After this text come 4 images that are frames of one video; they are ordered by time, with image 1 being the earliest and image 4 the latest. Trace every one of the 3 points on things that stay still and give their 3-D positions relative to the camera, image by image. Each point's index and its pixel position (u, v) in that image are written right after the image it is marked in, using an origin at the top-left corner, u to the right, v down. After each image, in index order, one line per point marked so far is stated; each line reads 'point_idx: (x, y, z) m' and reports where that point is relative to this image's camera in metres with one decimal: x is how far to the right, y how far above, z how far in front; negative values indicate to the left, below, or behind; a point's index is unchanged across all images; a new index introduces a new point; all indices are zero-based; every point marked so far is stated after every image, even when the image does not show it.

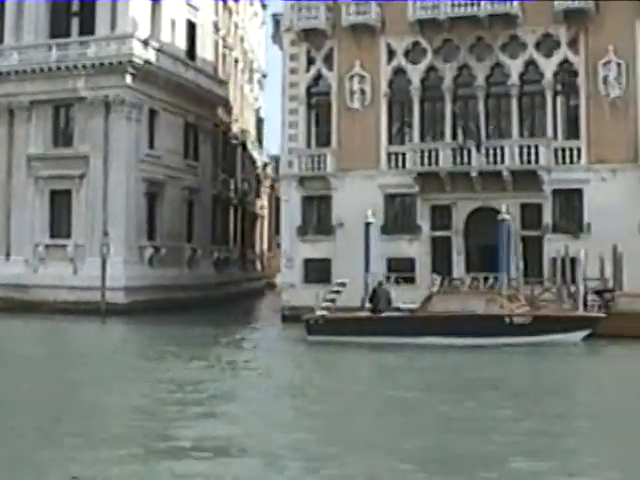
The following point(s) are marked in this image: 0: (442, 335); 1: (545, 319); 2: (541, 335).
0: (+2.7, -2.1, +20.0) m
1: (+5.1, -1.8, +19.8) m
2: (+4.9, -2.1, +19.8) m
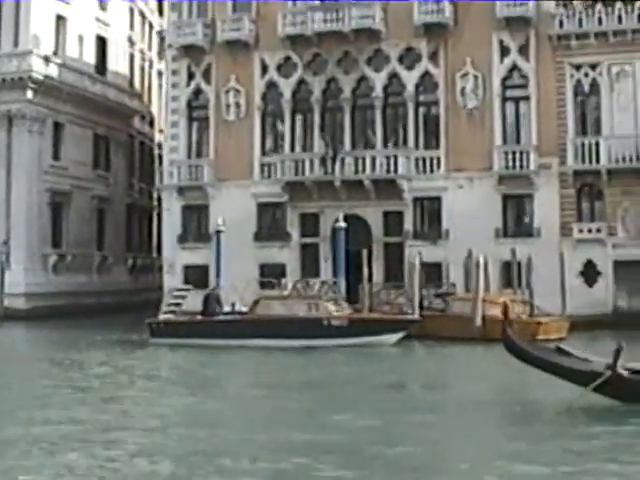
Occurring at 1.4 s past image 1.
0: (-1.3, -2.3, +21.0) m
1: (+1.0, -1.9, +20.8) m
2: (+0.8, -2.3, +20.8) m
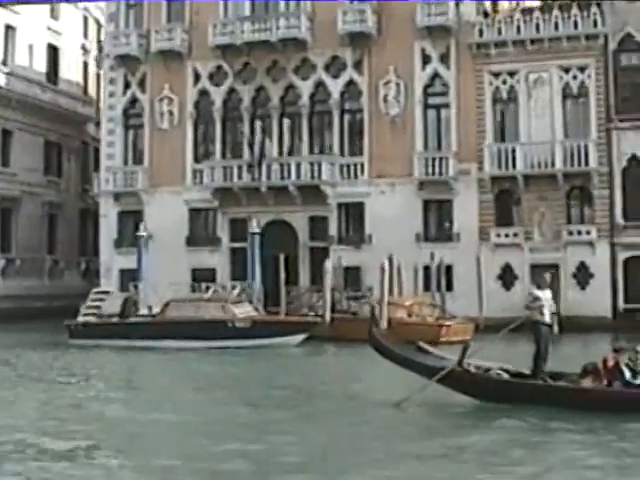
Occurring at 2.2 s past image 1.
0: (-3.6, -2.4, +21.7) m
1: (-1.3, -2.0, +21.4) m
2: (-1.5, -2.4, +21.4) m
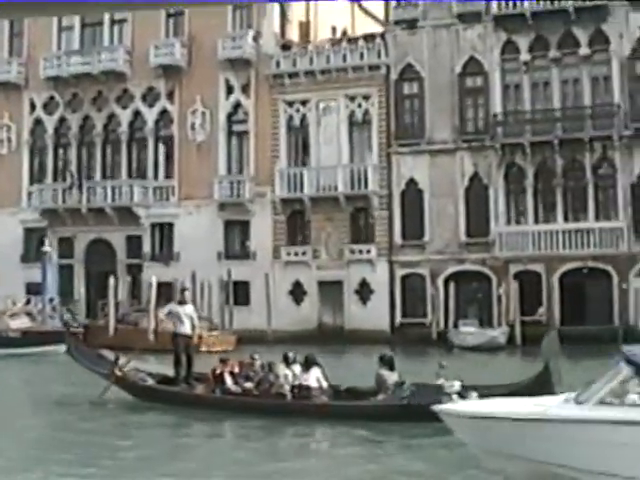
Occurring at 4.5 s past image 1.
0: (-10.0, -3.0, +23.8) m
1: (-7.6, -2.5, +23.4) m
2: (-7.8, -2.9, +23.4) m
